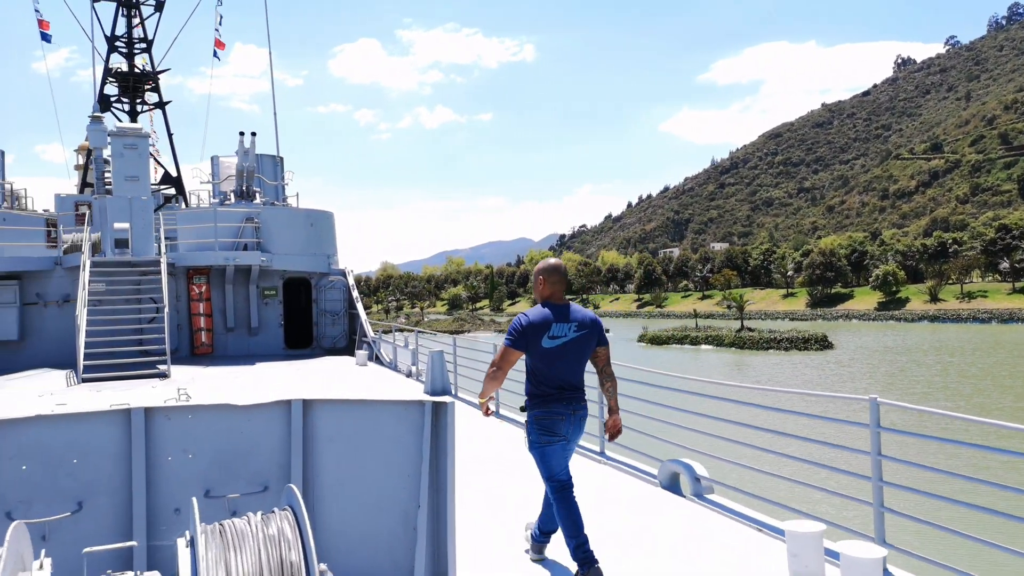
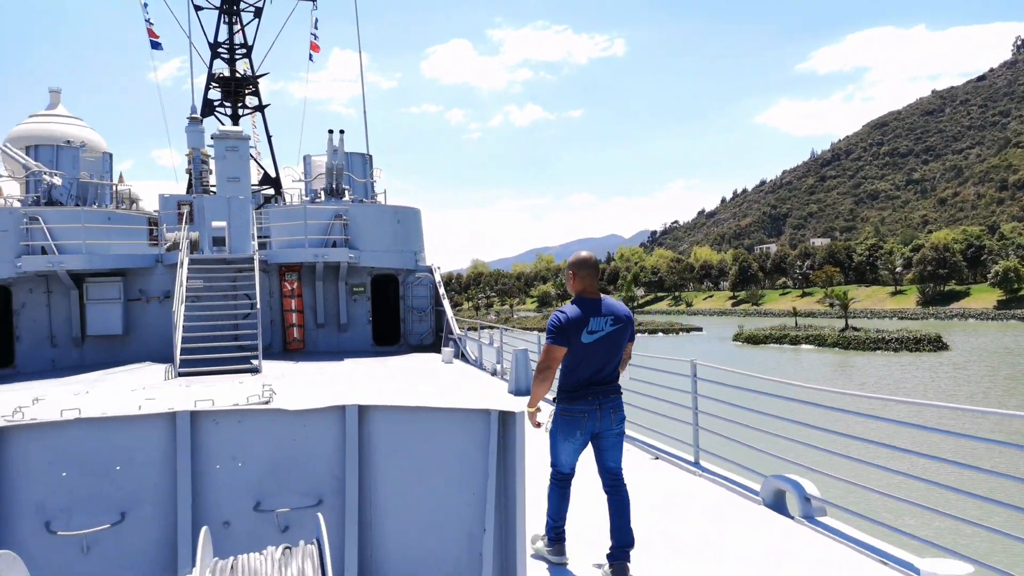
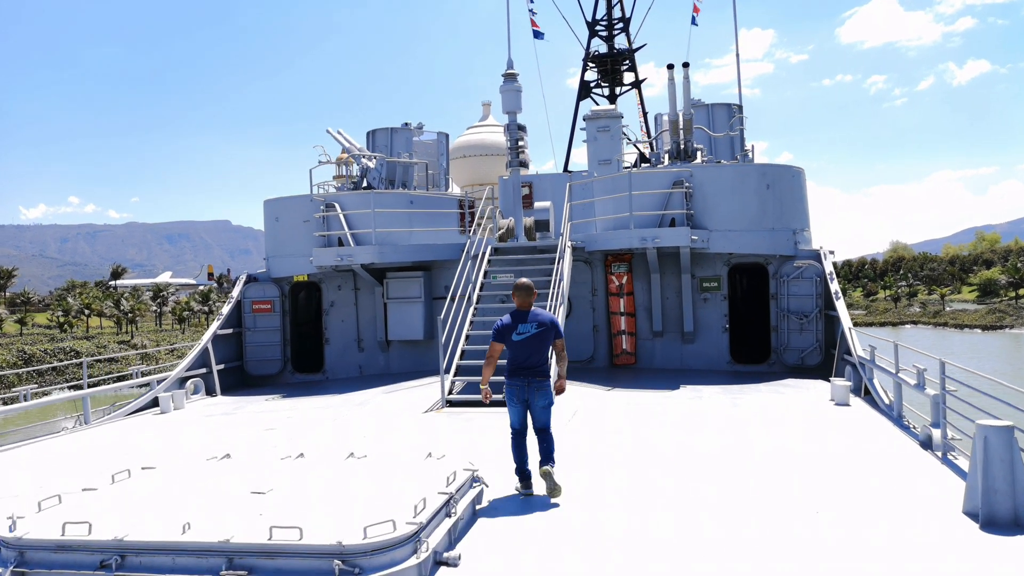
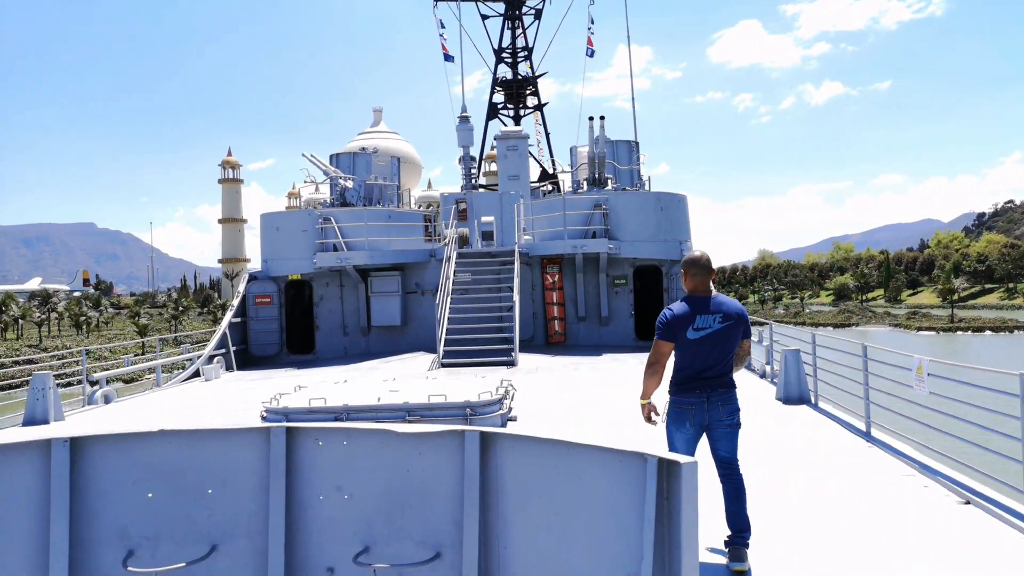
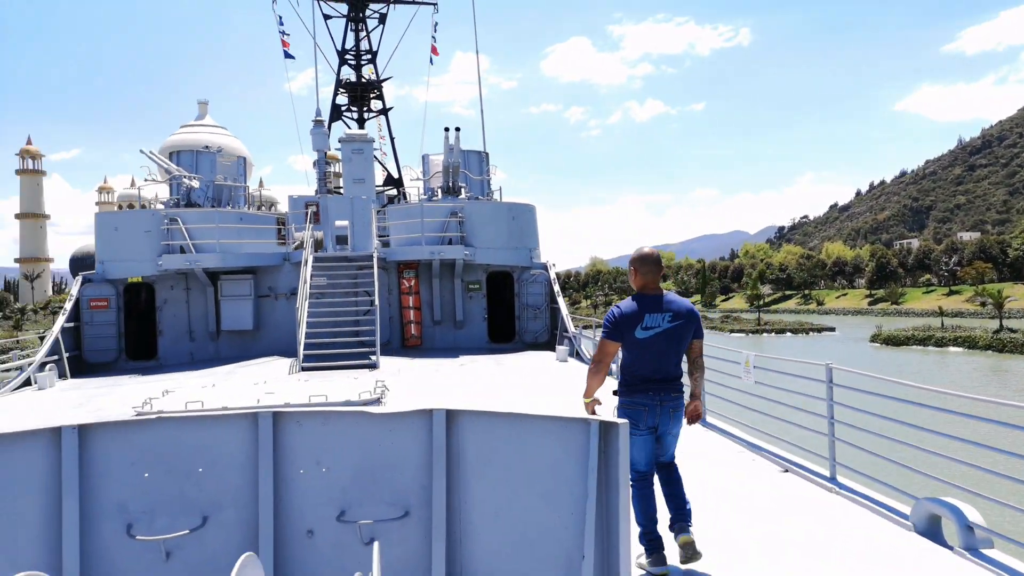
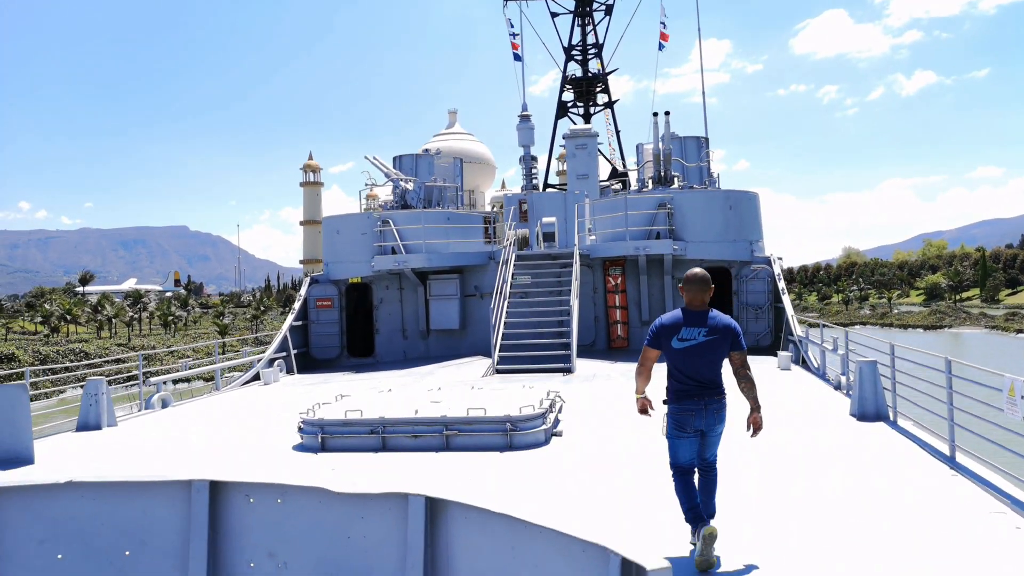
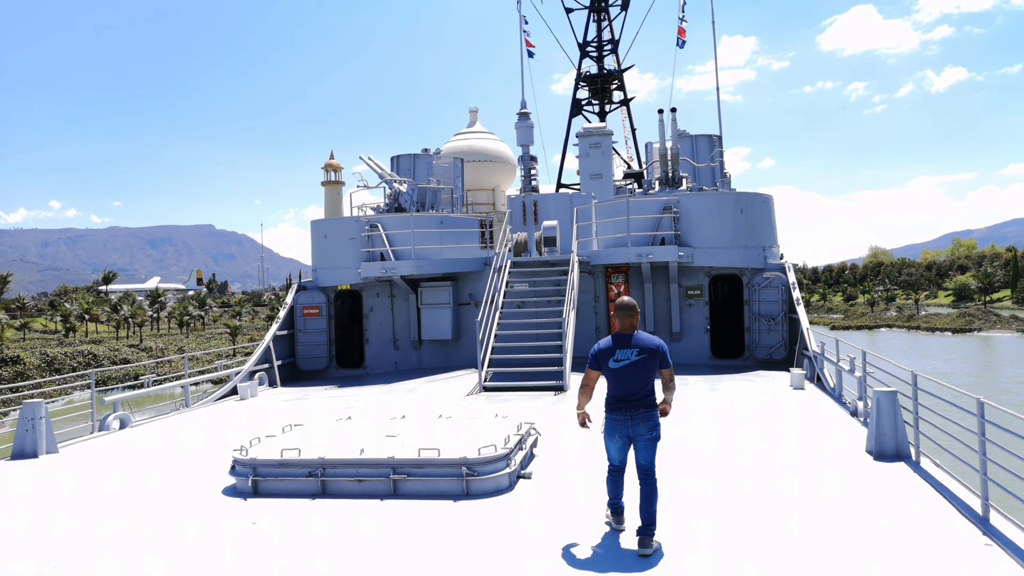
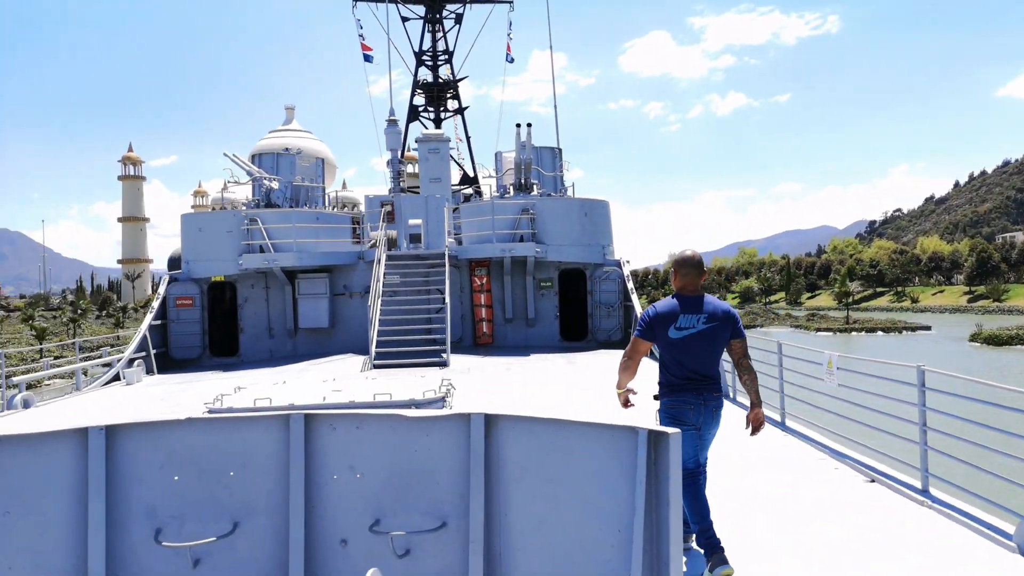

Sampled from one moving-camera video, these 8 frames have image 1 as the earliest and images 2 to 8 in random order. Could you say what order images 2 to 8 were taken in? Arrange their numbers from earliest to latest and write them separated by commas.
2, 5, 8, 4, 6, 7, 3
